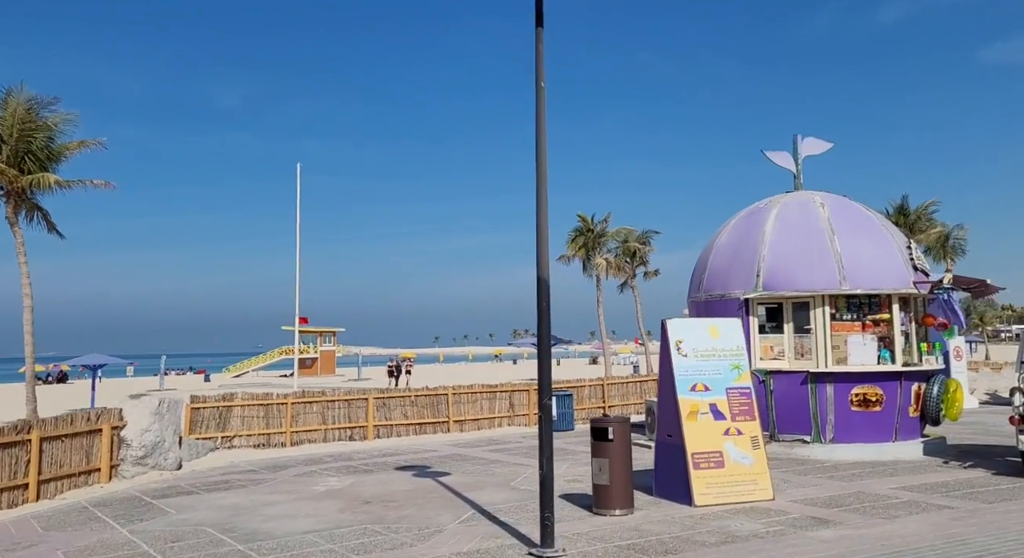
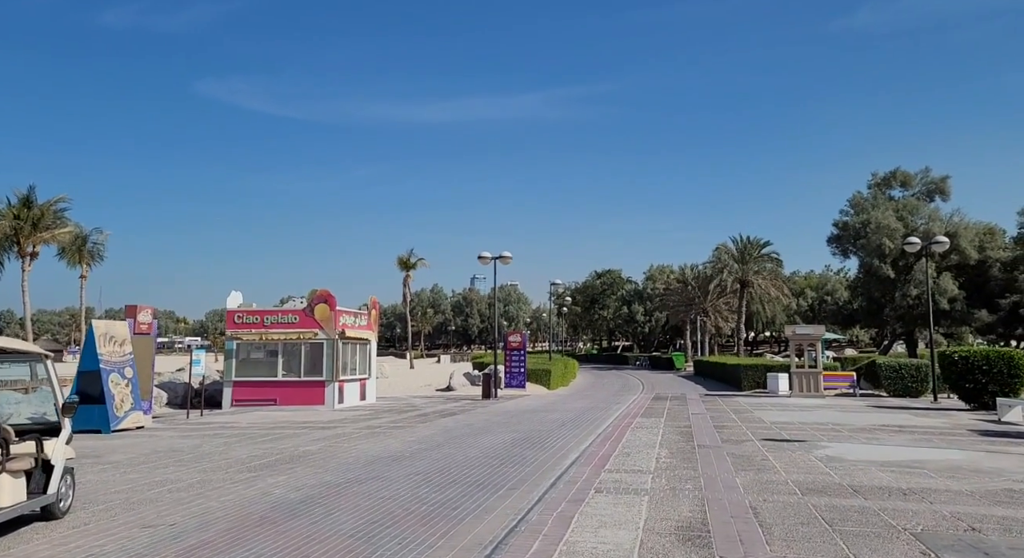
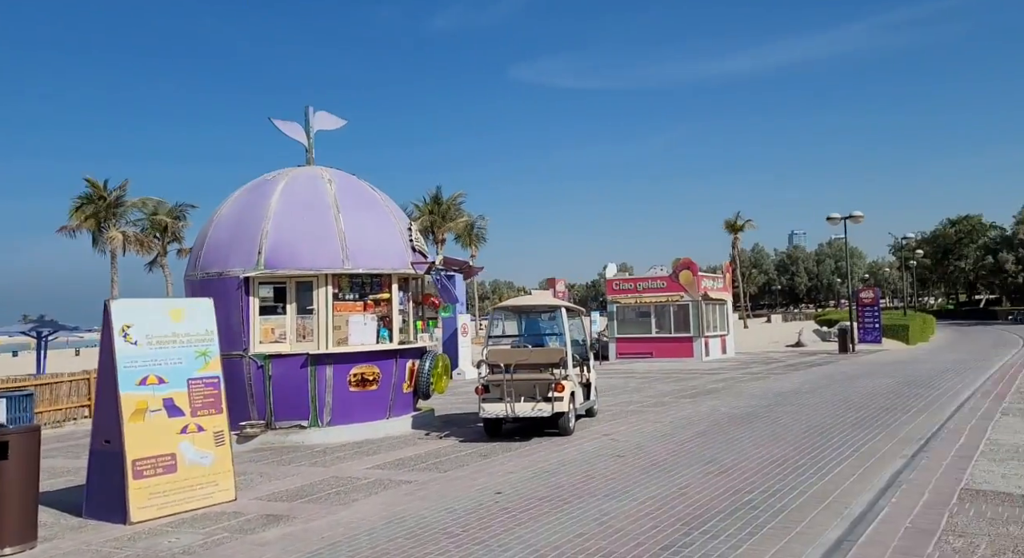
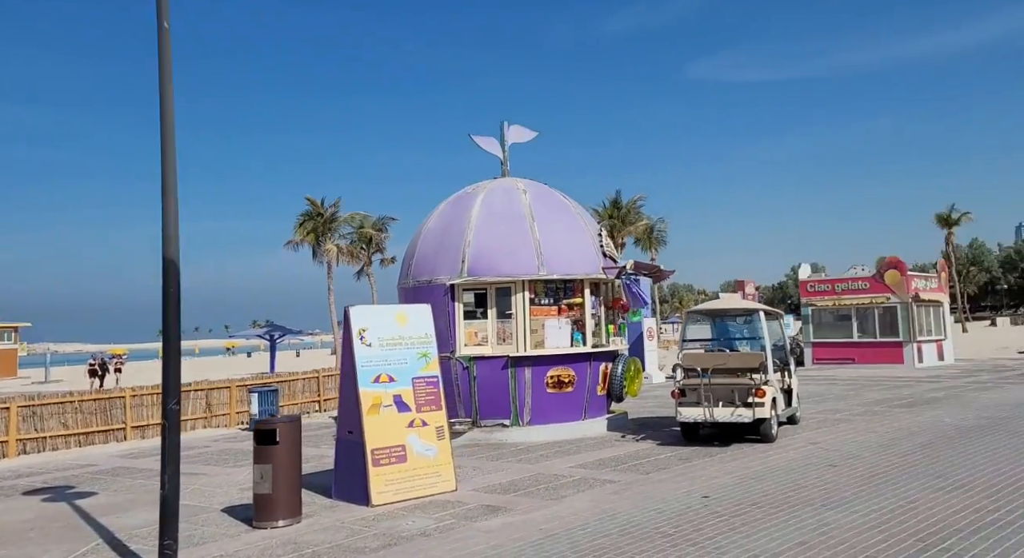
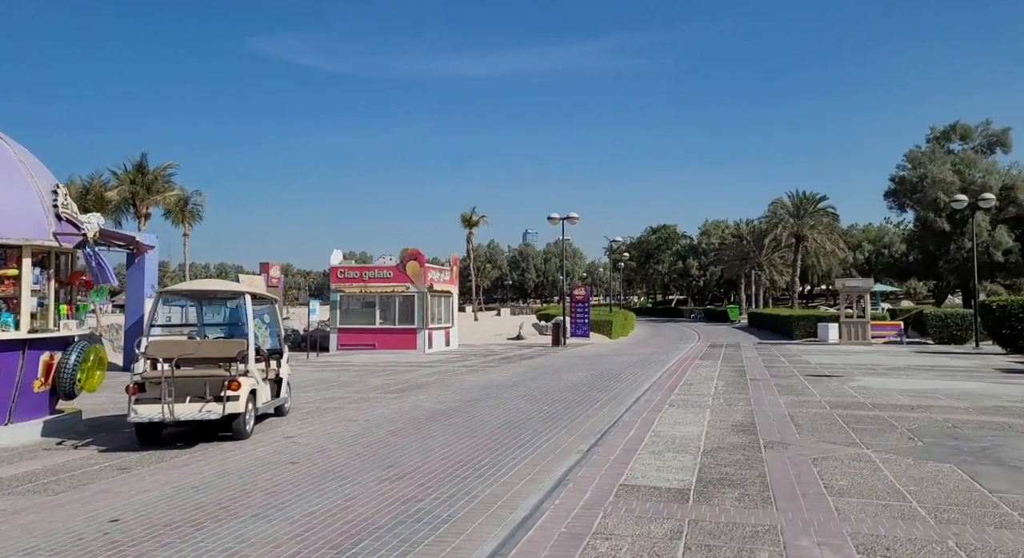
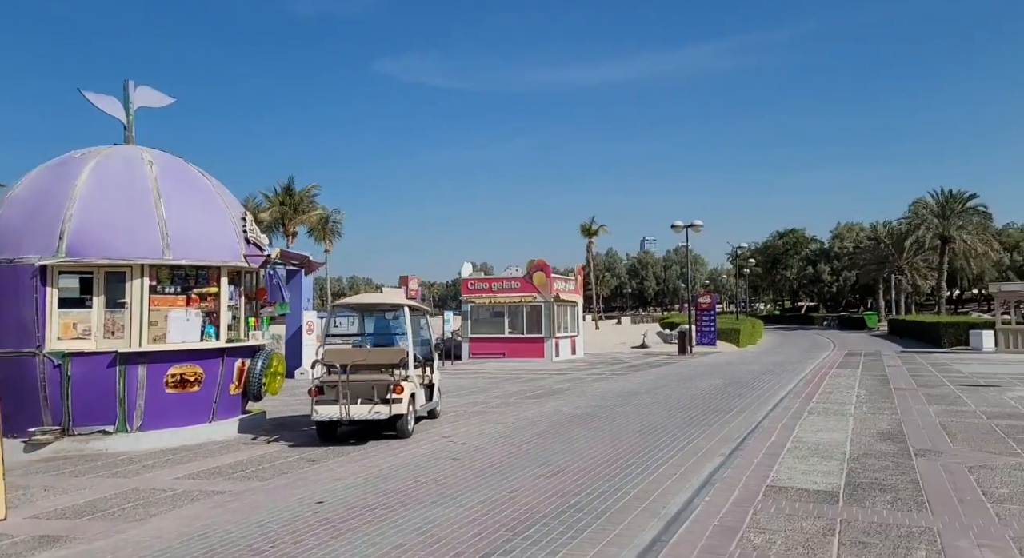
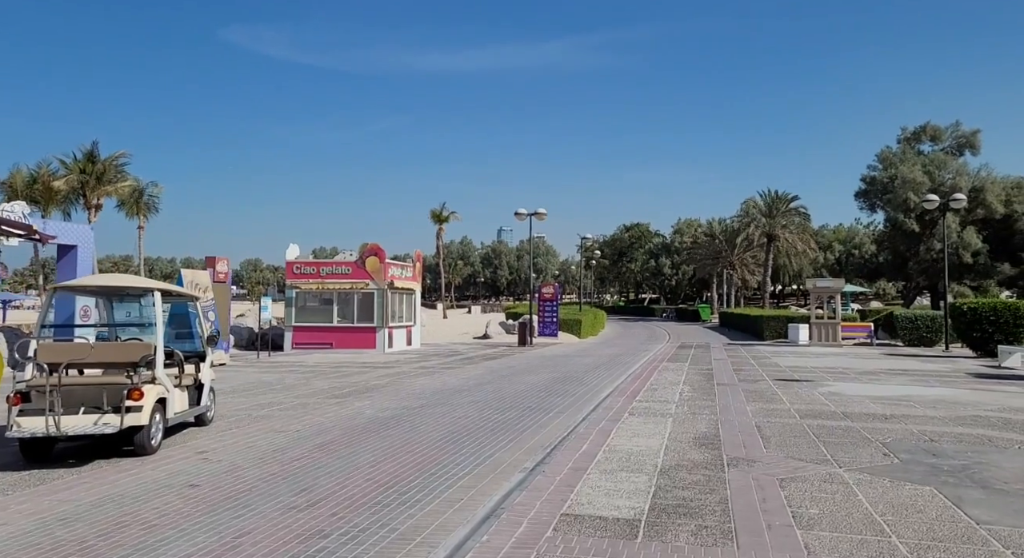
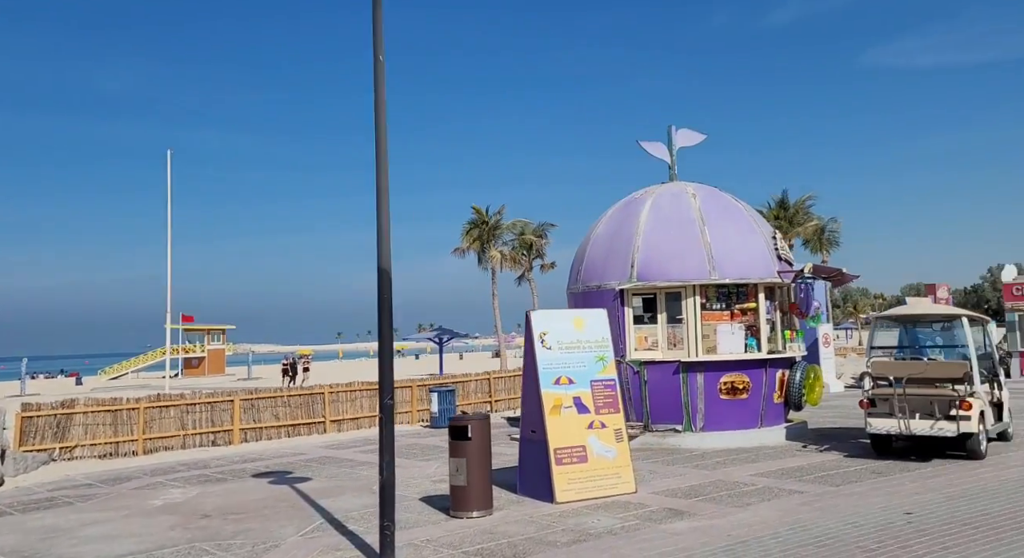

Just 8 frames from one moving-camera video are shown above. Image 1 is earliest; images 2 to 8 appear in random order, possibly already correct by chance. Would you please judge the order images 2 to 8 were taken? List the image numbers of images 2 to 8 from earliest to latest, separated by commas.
8, 4, 3, 6, 5, 7, 2
